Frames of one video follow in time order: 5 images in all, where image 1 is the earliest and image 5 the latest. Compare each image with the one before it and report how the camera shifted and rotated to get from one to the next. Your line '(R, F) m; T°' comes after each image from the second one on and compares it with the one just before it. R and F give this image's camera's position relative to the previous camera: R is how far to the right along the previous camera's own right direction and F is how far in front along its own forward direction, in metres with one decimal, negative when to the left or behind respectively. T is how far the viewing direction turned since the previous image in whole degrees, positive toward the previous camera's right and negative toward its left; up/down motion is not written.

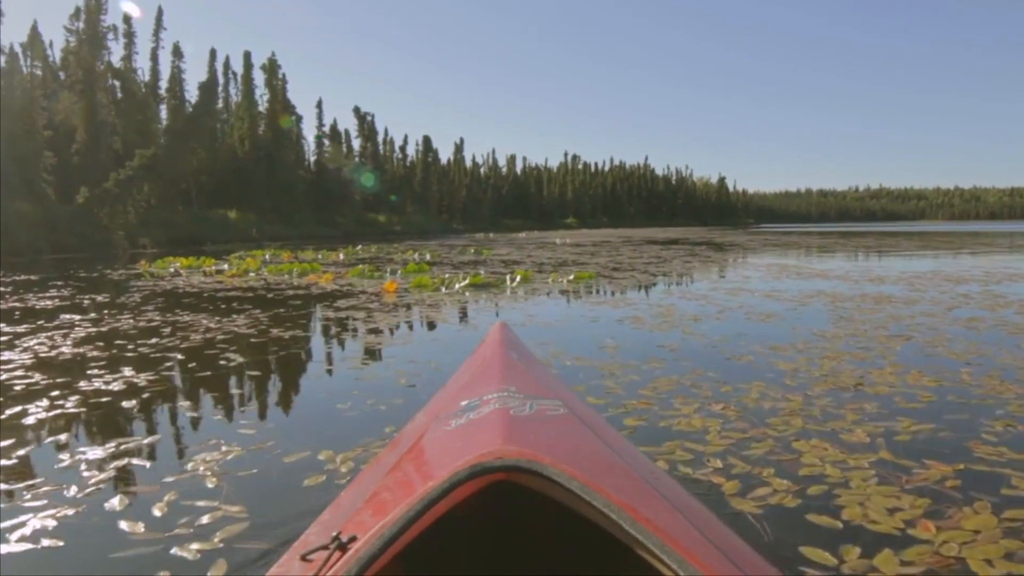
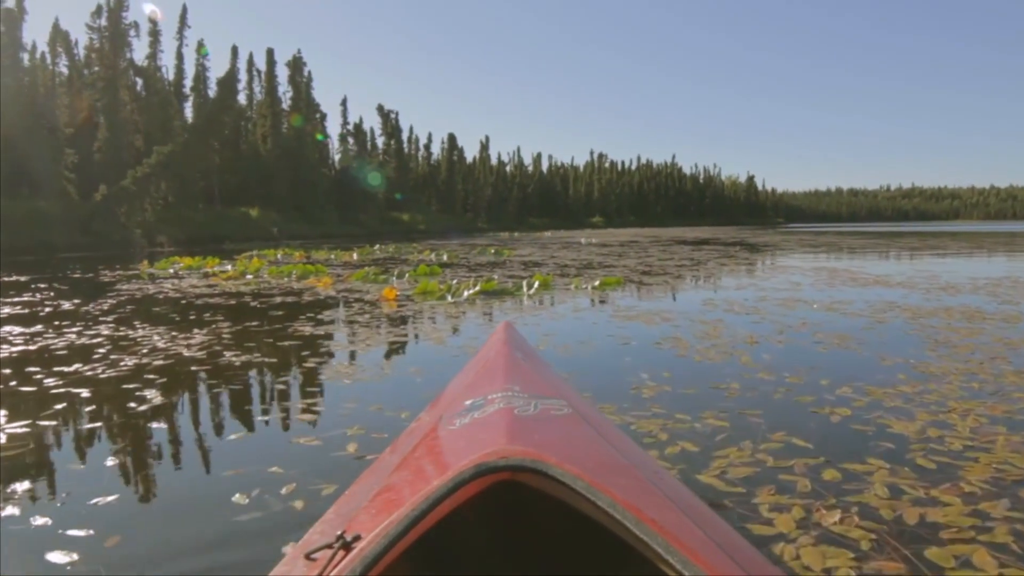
(+0.1, +1.2) m; -2°
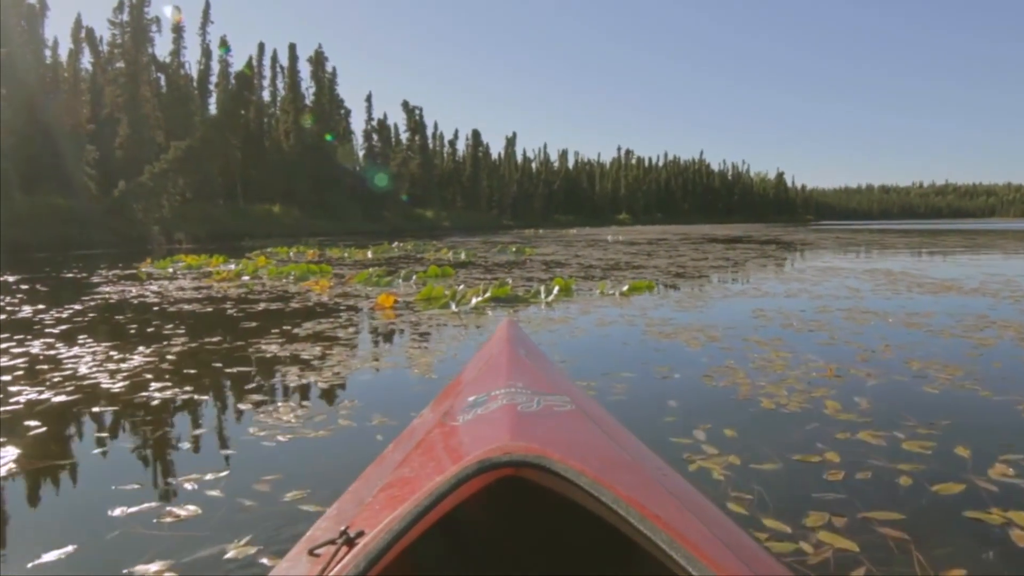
(+0.1, +1.1) m; -2°
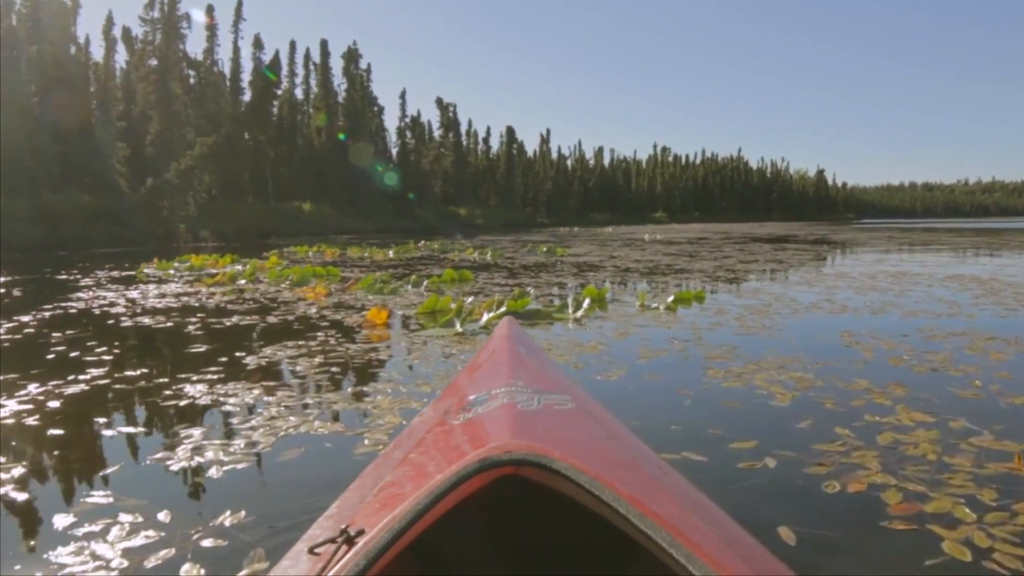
(+0.1, +1.3) m; -3°
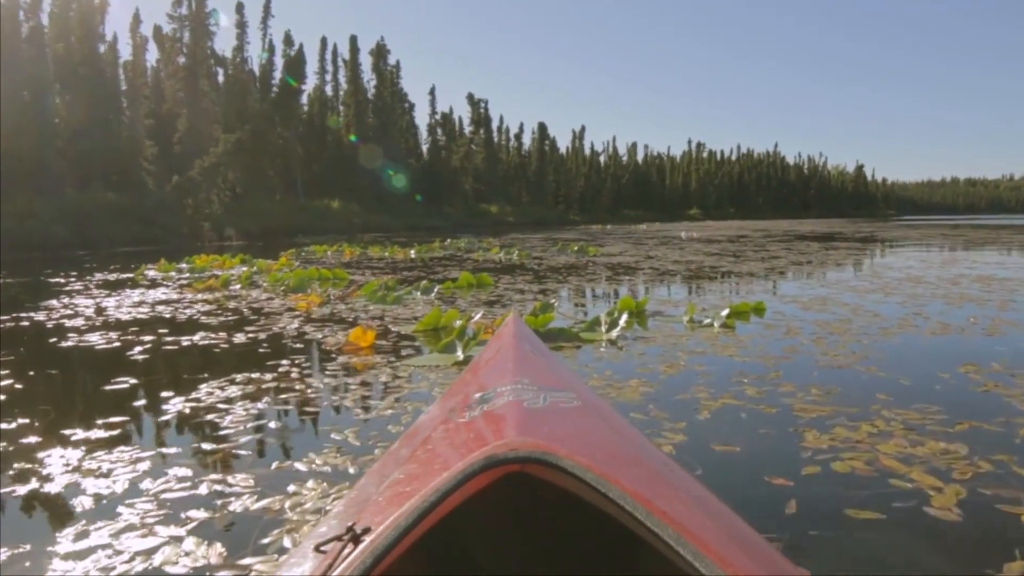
(+0.1, +1.2) m; -3°
